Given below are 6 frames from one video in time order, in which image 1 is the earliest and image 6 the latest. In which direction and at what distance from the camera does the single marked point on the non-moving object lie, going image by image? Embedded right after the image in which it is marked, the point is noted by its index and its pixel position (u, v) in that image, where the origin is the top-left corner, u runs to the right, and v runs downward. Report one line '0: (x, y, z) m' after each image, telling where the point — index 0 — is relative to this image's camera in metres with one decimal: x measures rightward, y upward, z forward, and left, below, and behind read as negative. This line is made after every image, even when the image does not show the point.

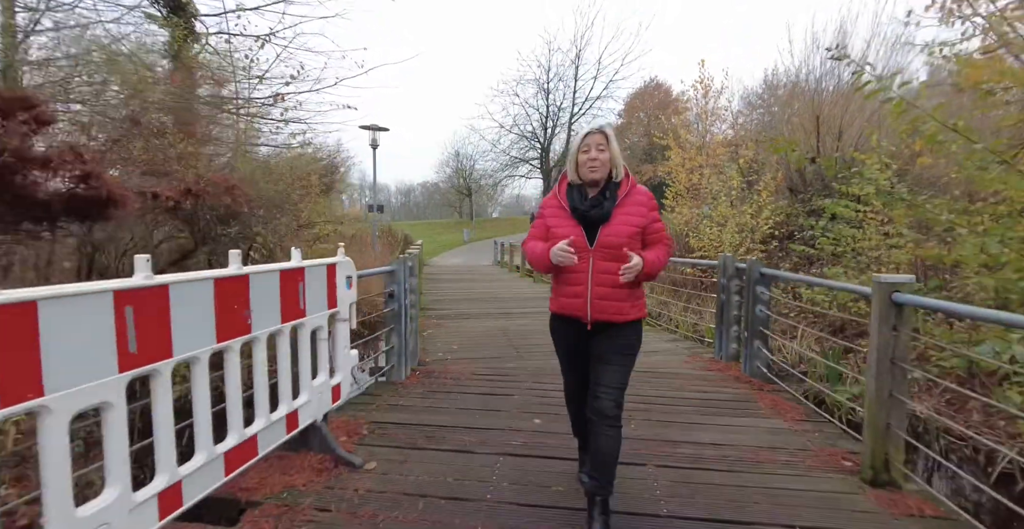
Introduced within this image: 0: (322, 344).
0: (-1.1, -0.4, +2.8) m
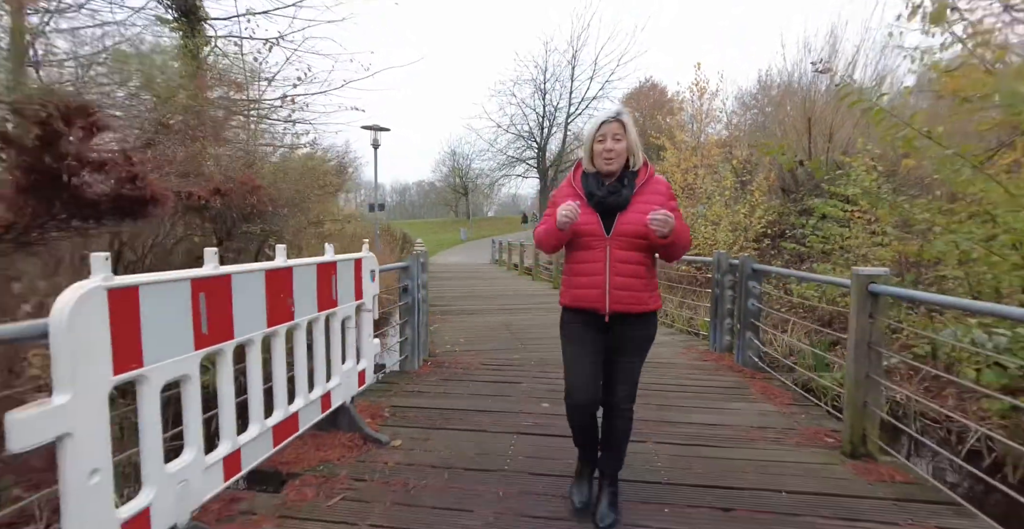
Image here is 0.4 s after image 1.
0: (-1.0, -0.4, +3.0) m
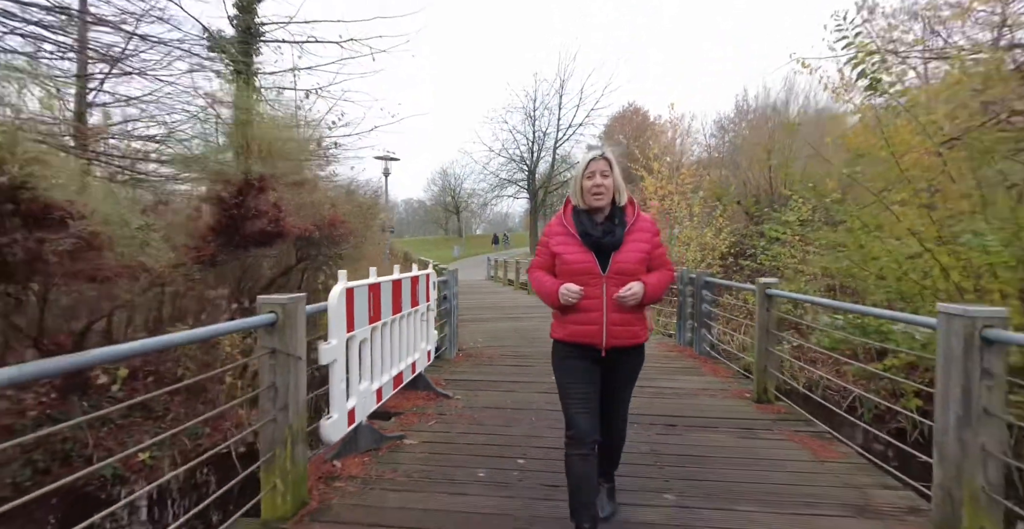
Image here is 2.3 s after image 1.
0: (-0.8, -0.5, +4.4) m
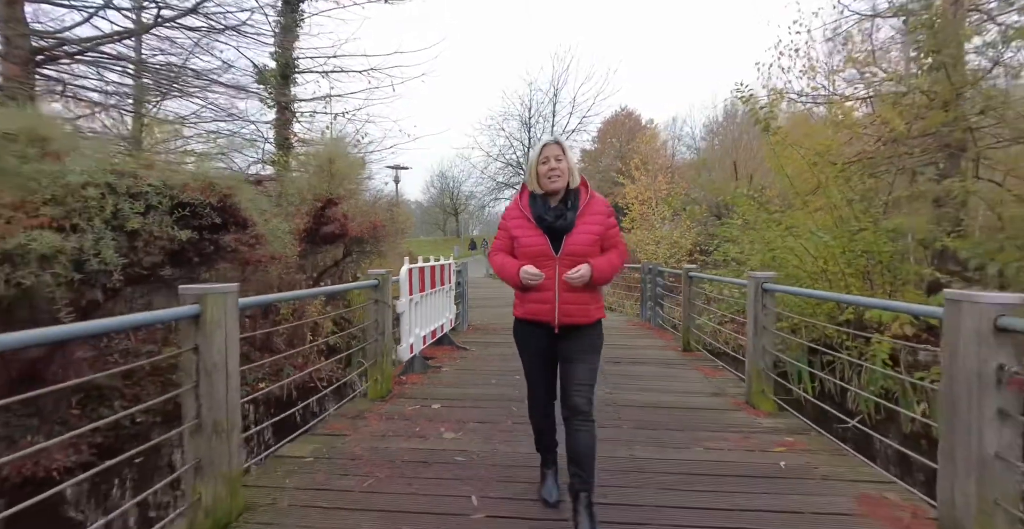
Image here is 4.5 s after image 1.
0: (-0.8, -0.4, +6.1) m
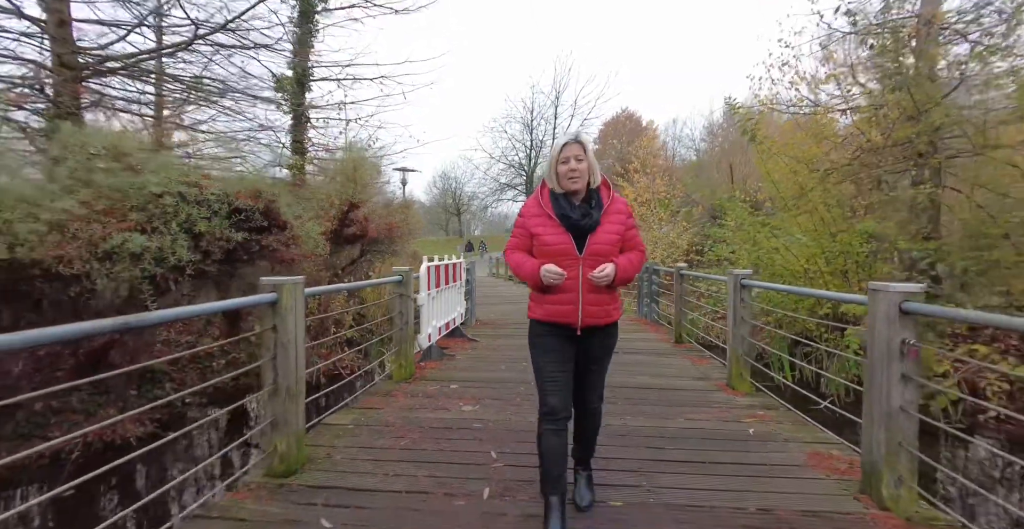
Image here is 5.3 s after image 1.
0: (-0.7, -0.4, +6.7) m
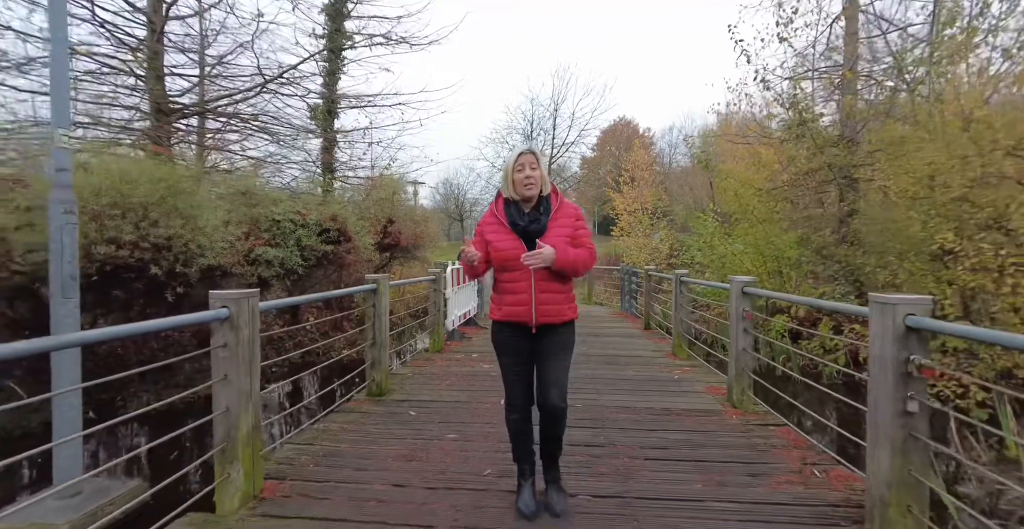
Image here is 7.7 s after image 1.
0: (-0.7, -0.5, +8.3) m
